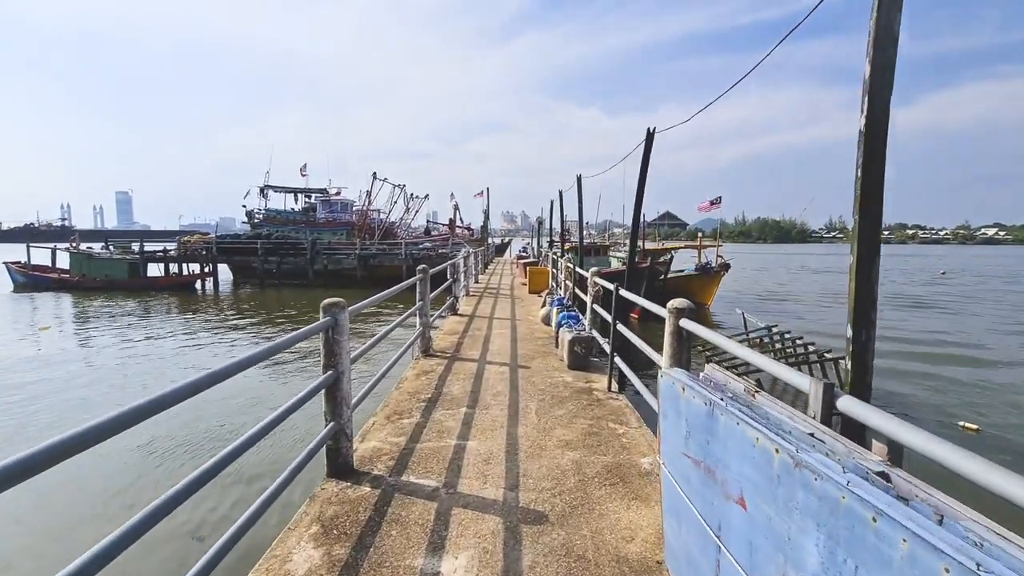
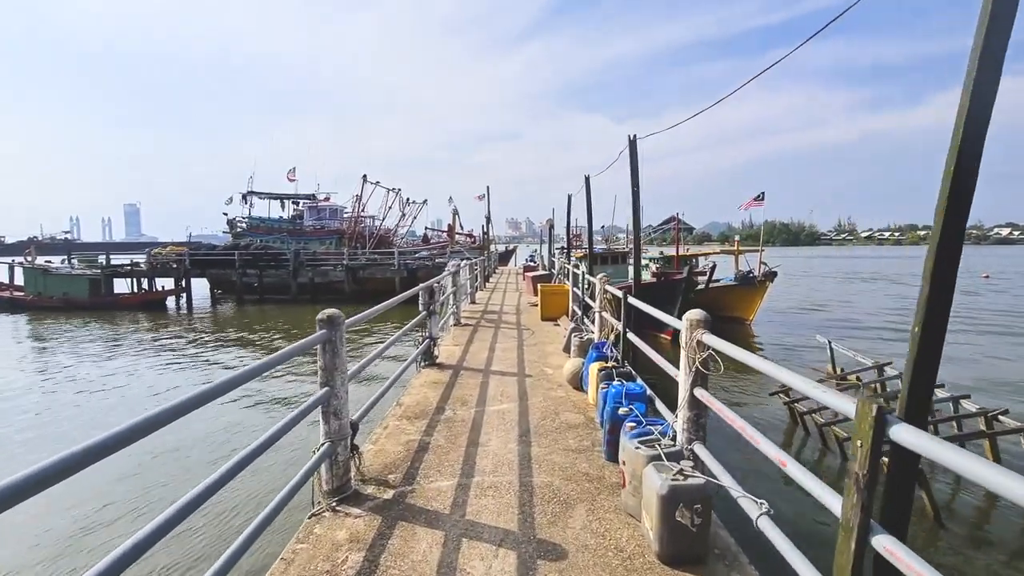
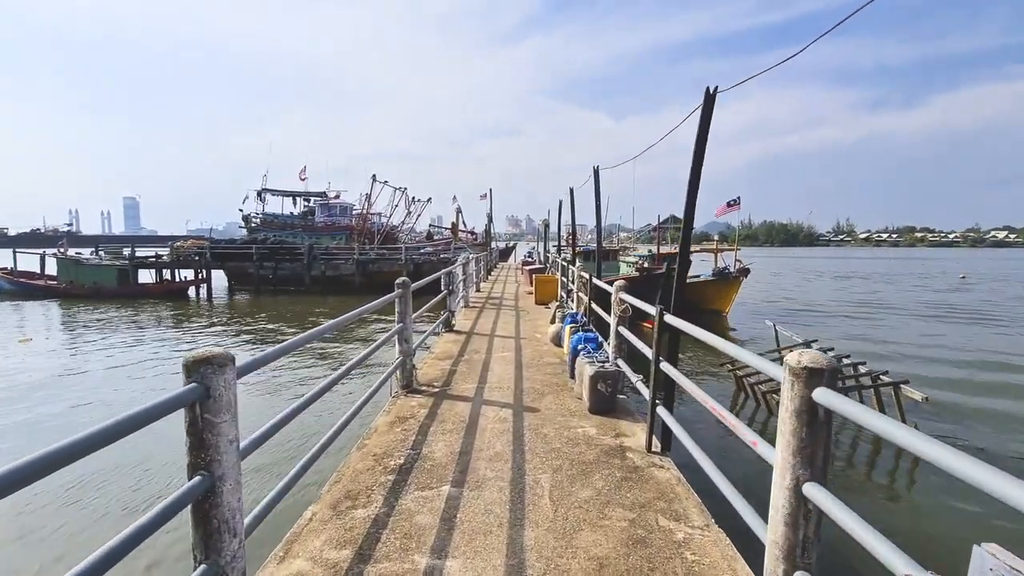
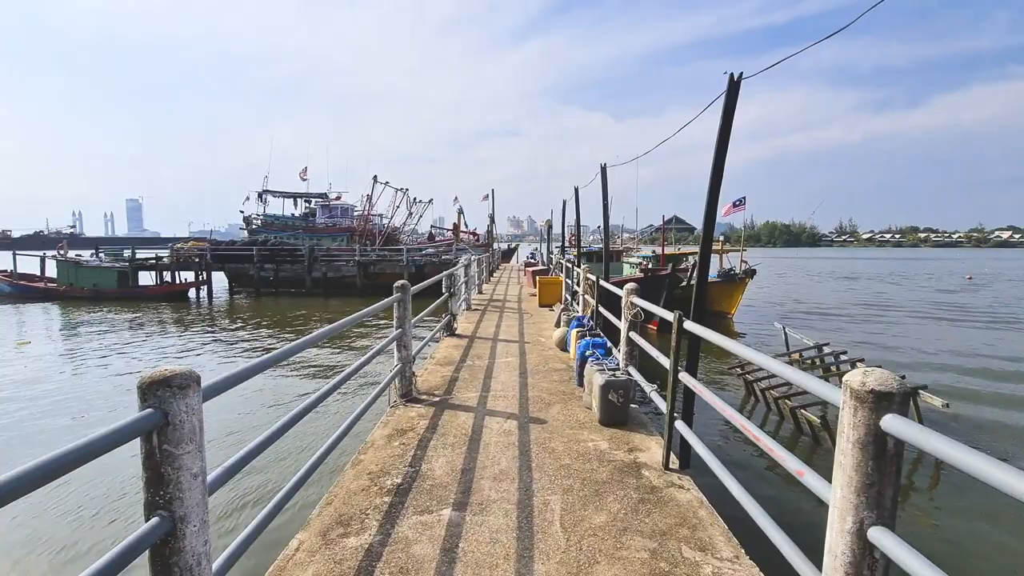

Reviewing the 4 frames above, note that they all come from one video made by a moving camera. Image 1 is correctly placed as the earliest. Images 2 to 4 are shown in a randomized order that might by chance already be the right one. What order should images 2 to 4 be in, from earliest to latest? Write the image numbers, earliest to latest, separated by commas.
3, 4, 2
